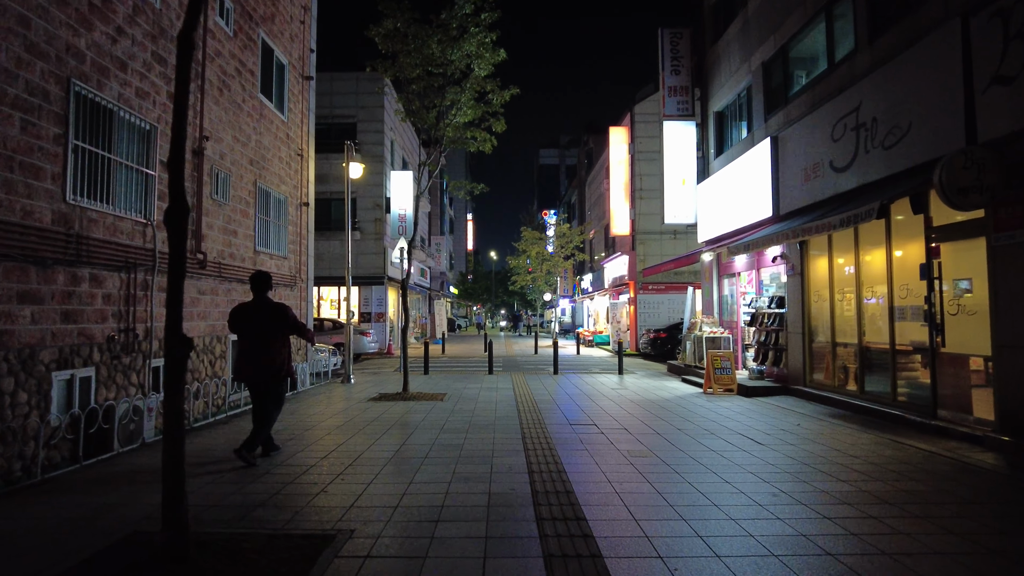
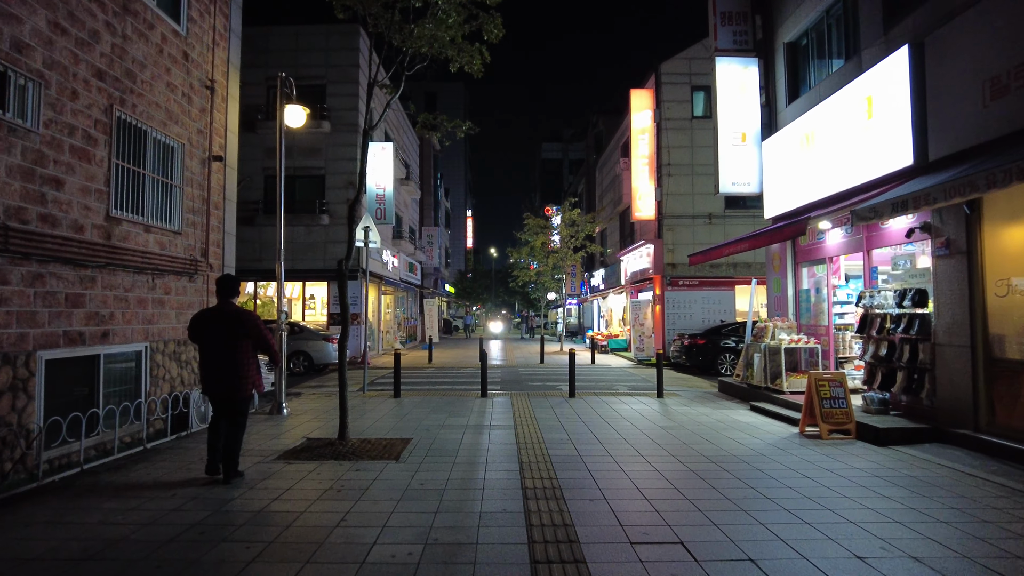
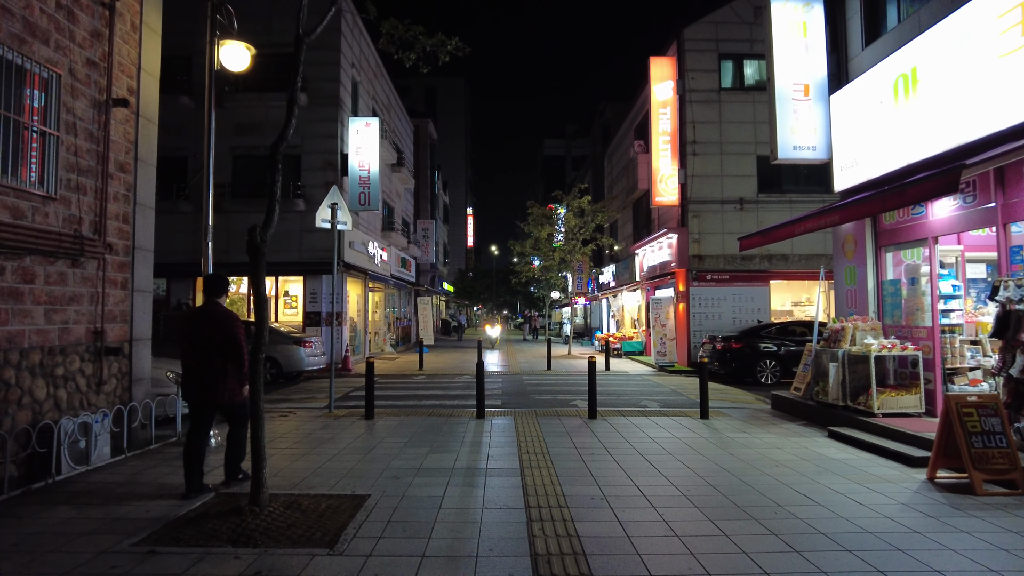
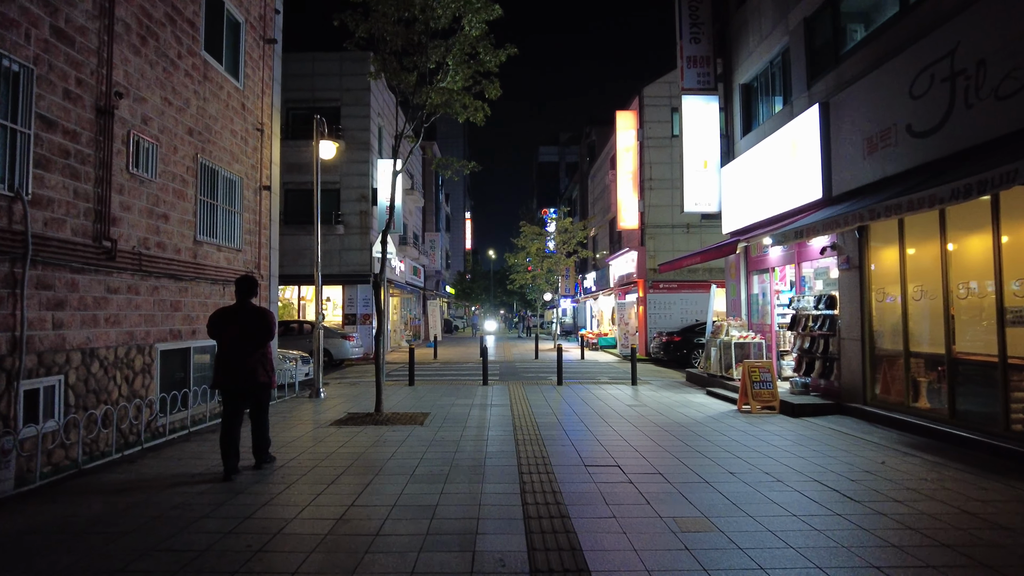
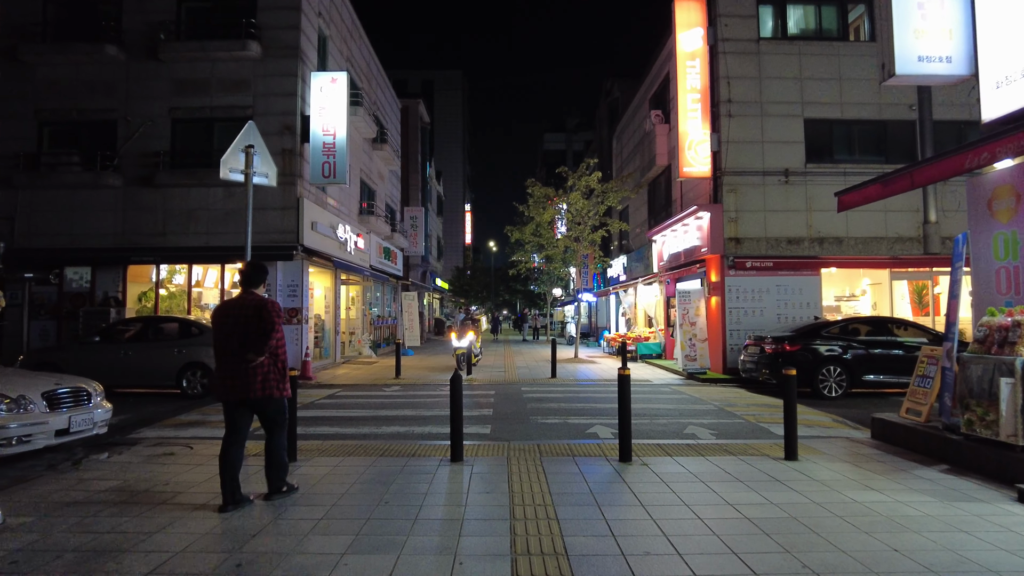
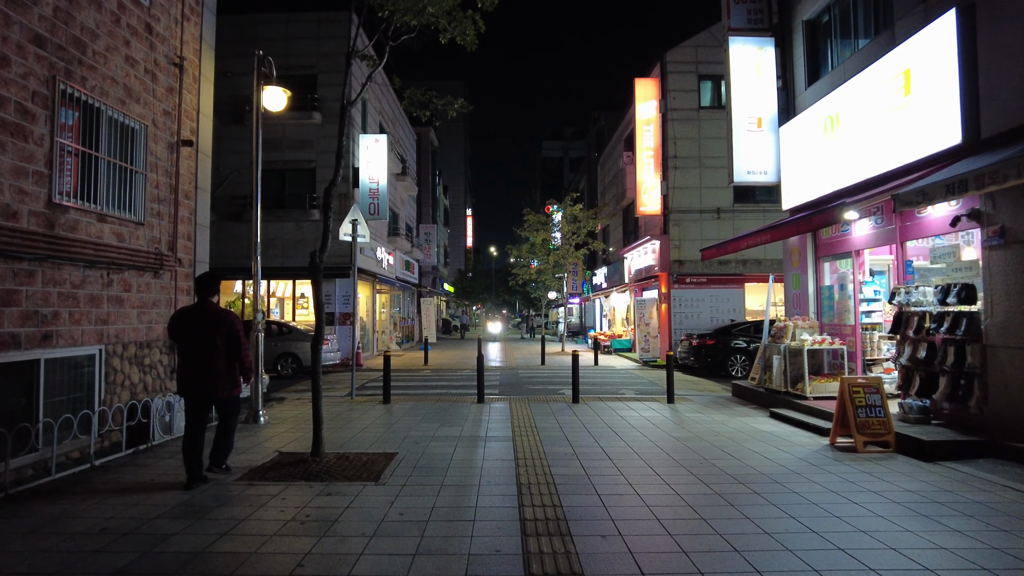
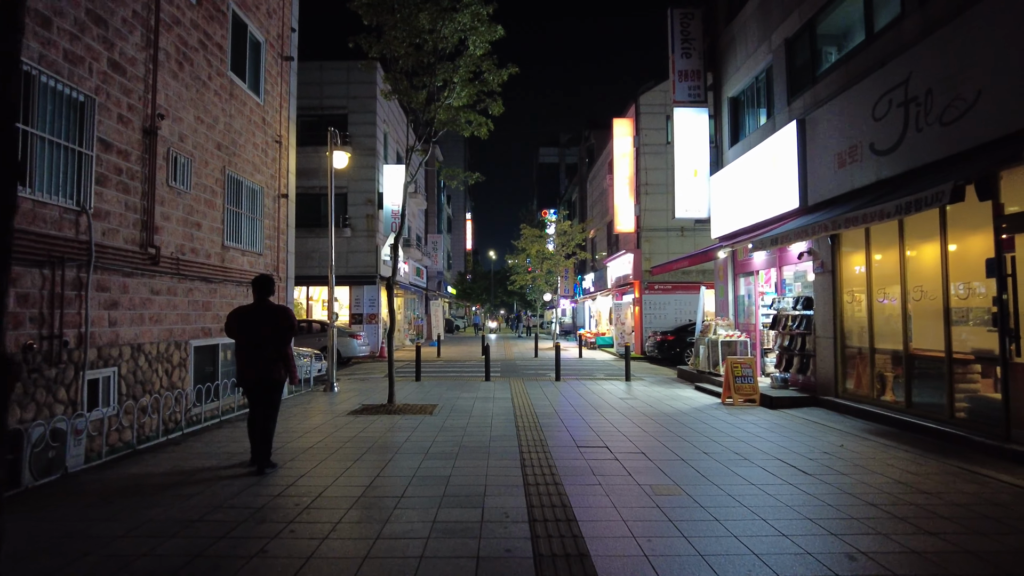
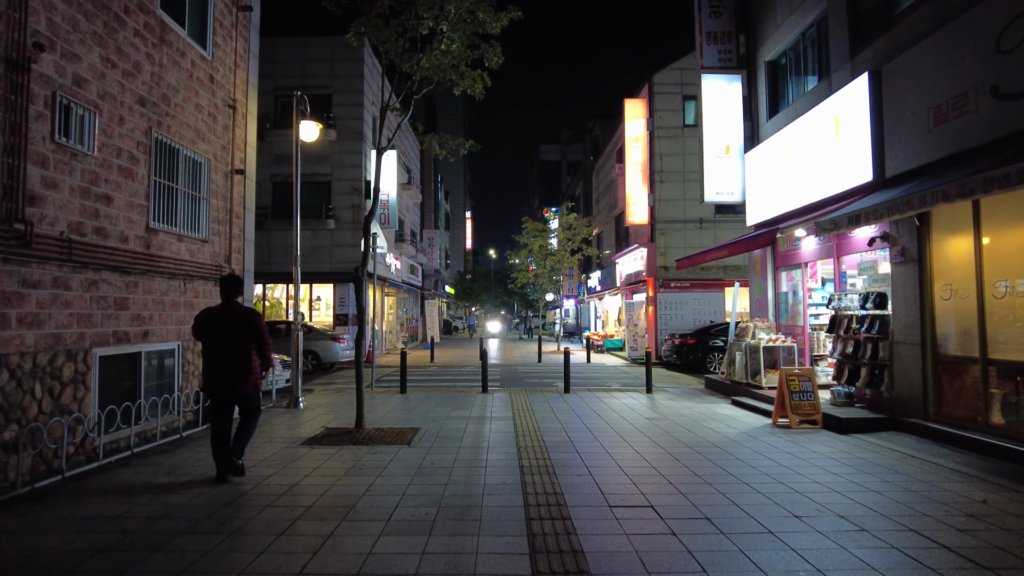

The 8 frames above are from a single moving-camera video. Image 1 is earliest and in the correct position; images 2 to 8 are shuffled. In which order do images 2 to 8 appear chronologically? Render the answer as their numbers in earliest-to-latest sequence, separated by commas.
7, 4, 8, 2, 6, 3, 5
